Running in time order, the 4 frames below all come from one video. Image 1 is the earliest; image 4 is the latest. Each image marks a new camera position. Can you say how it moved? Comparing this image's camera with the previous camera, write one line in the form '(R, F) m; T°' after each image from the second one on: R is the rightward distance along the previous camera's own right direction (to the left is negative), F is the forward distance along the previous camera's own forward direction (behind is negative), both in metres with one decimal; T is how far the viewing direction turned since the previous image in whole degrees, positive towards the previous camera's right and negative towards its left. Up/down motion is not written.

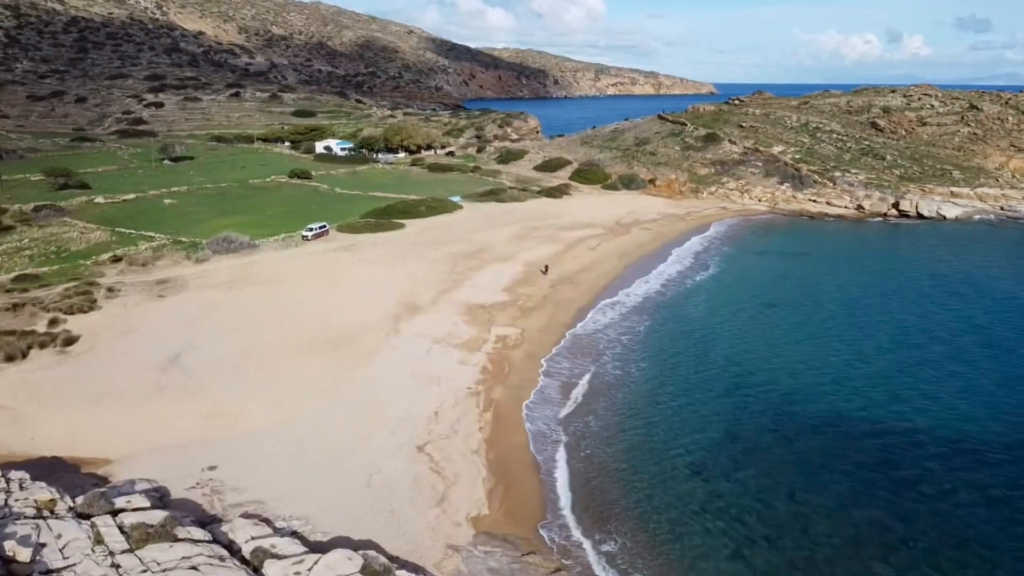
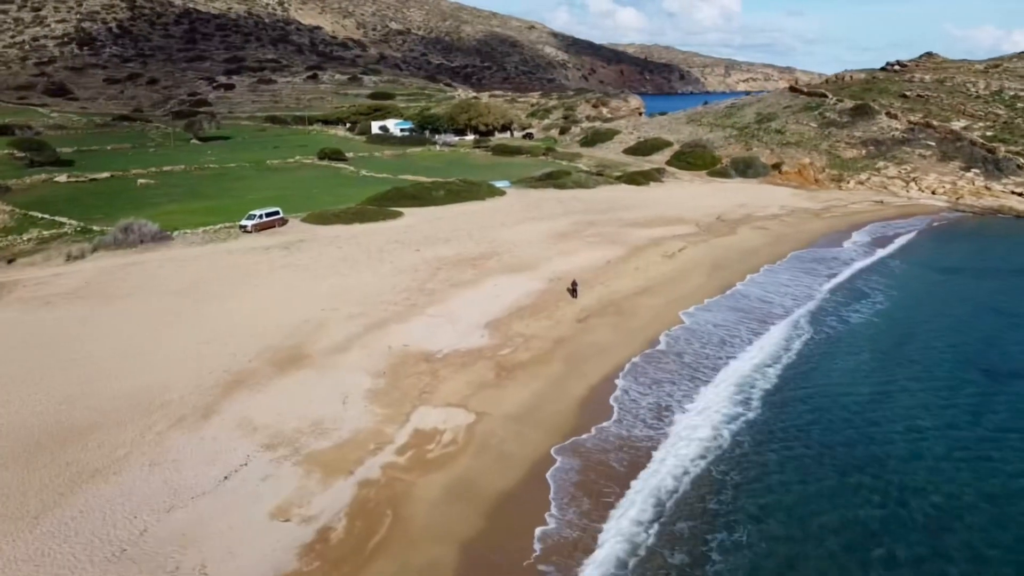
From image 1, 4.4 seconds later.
(+3.3, +15.9) m; -9°
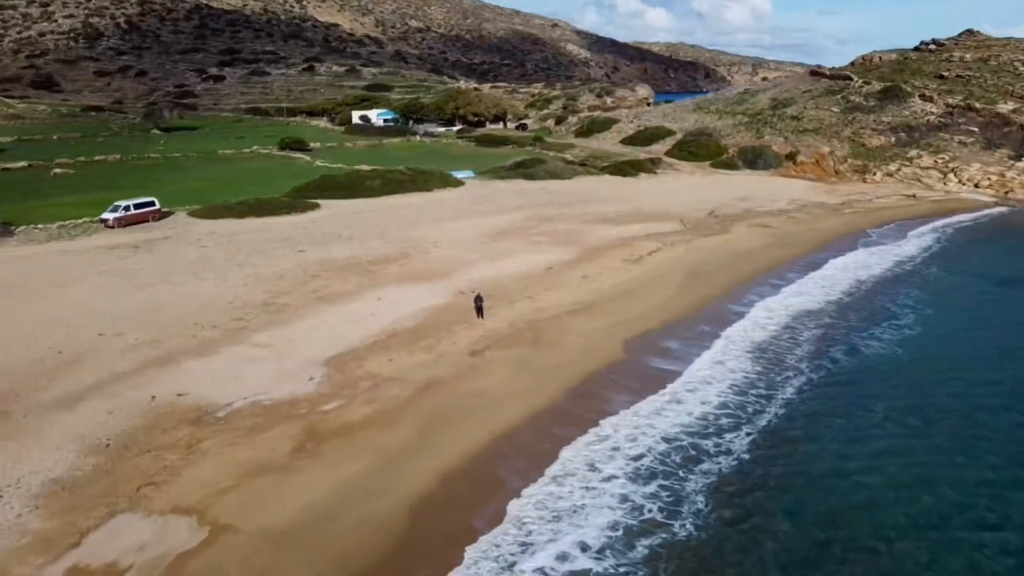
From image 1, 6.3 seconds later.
(+3.1, +6.5) m; -2°
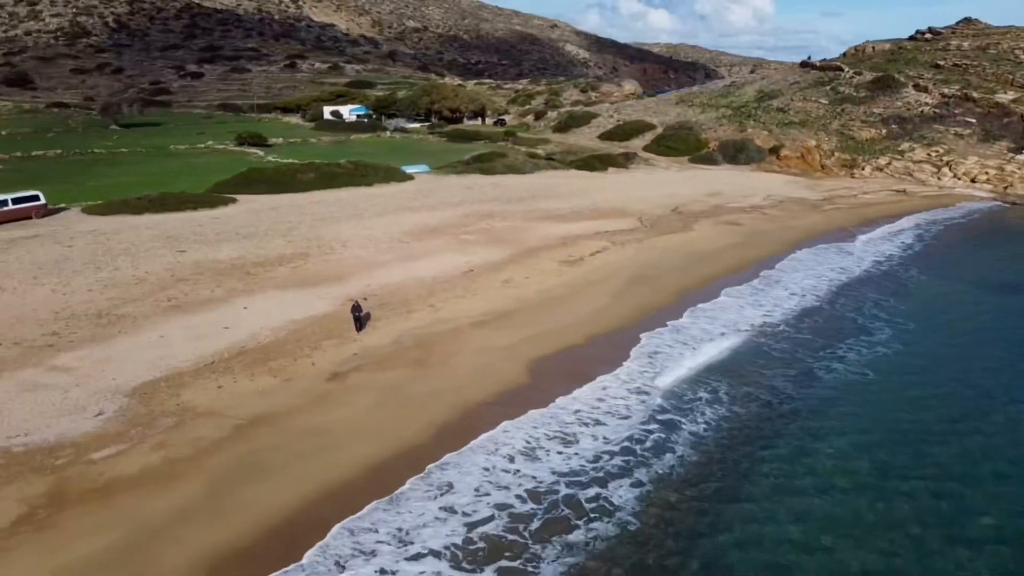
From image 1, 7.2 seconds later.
(+2.0, +3.0) m; 0°
